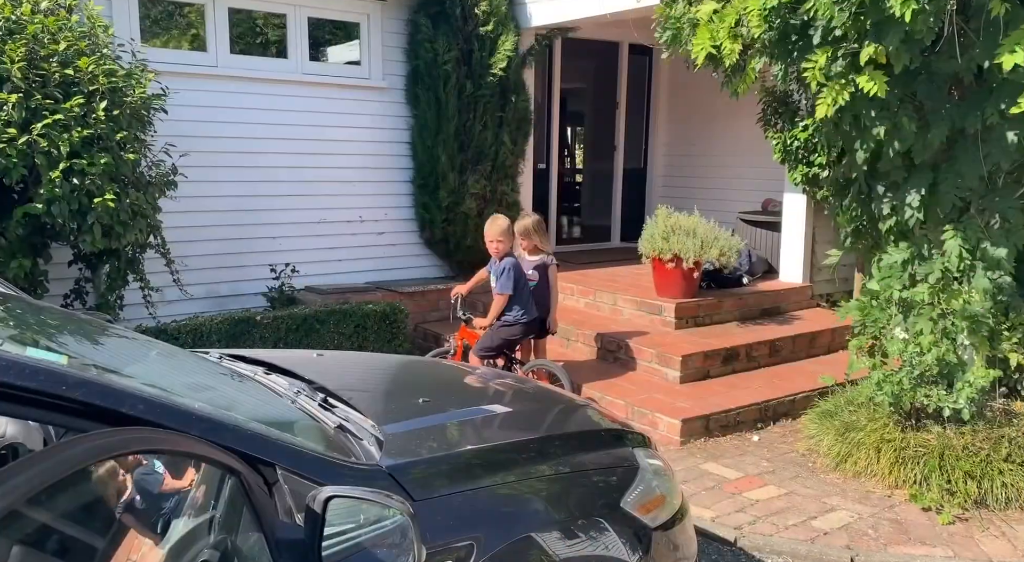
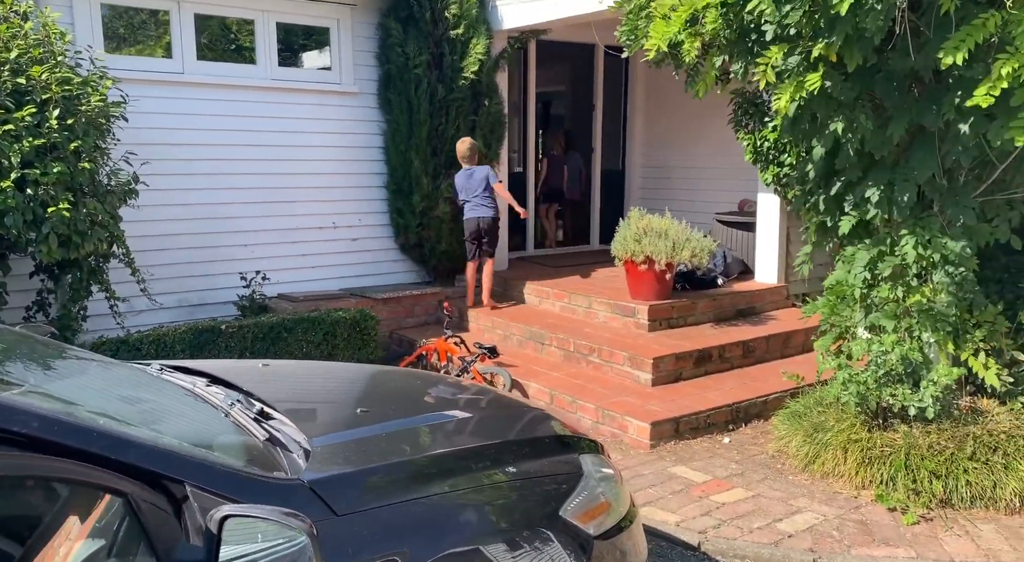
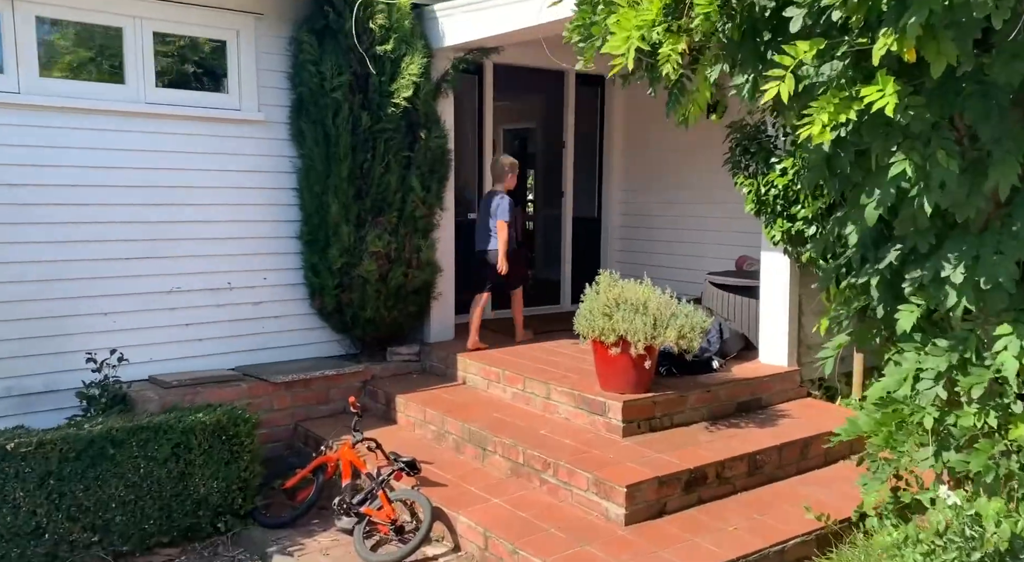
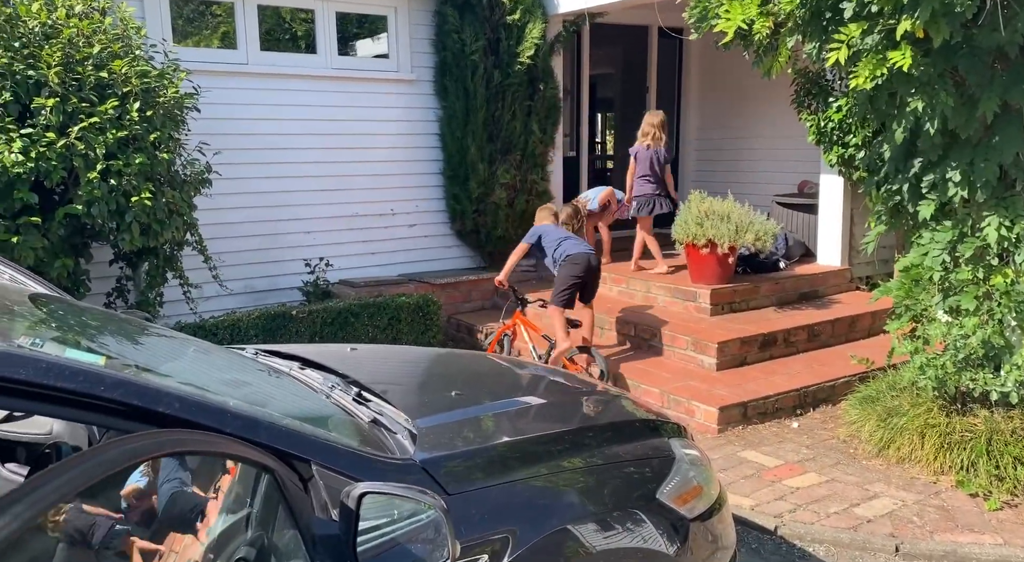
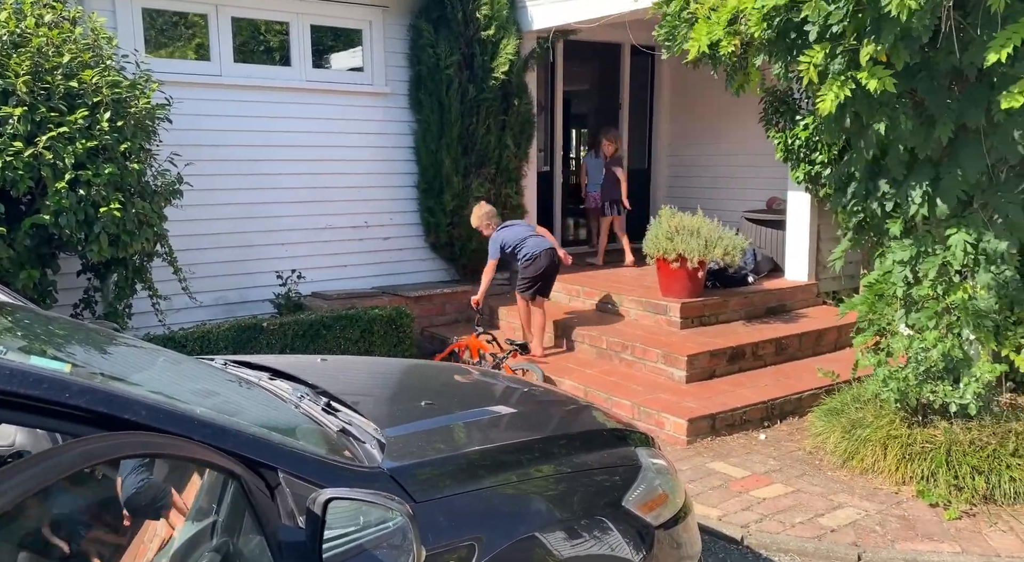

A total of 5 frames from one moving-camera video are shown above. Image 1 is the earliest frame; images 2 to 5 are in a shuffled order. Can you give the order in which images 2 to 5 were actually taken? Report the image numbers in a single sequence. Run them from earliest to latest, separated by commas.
4, 5, 2, 3
